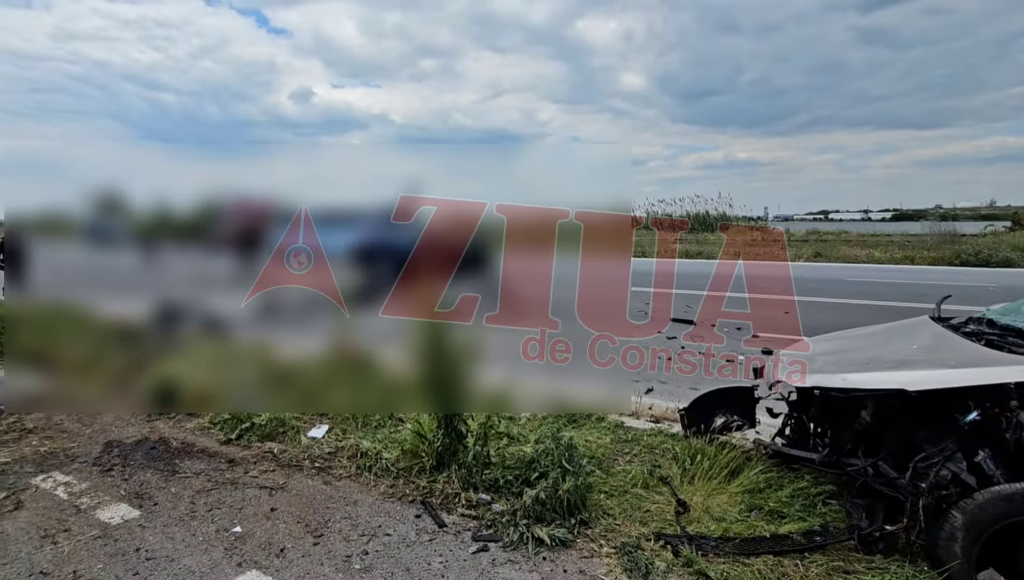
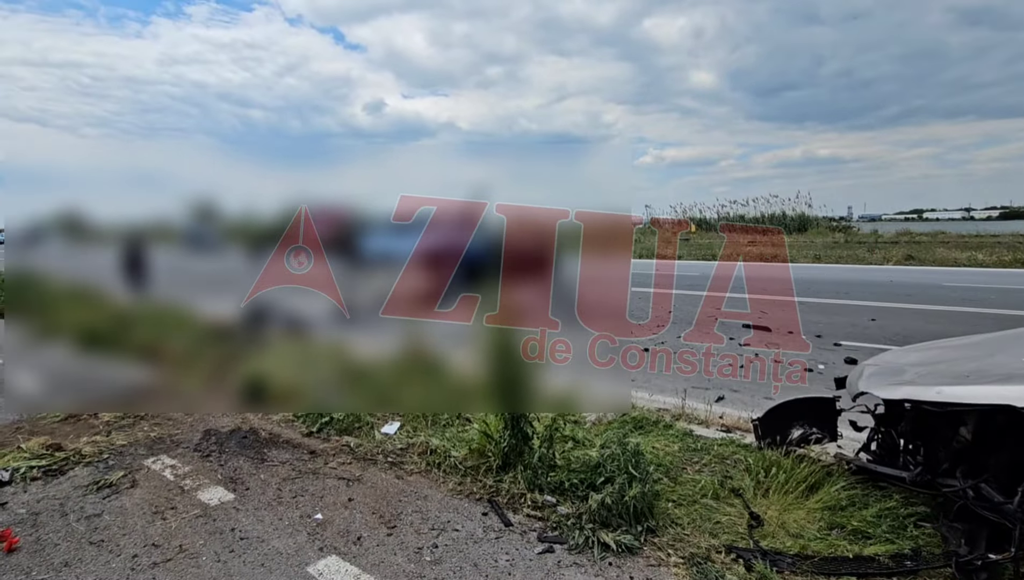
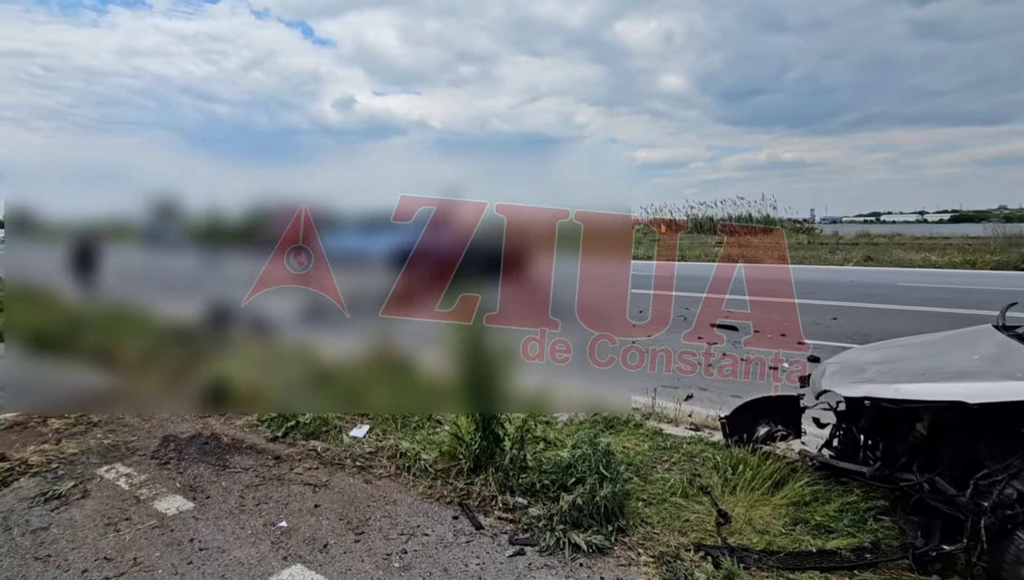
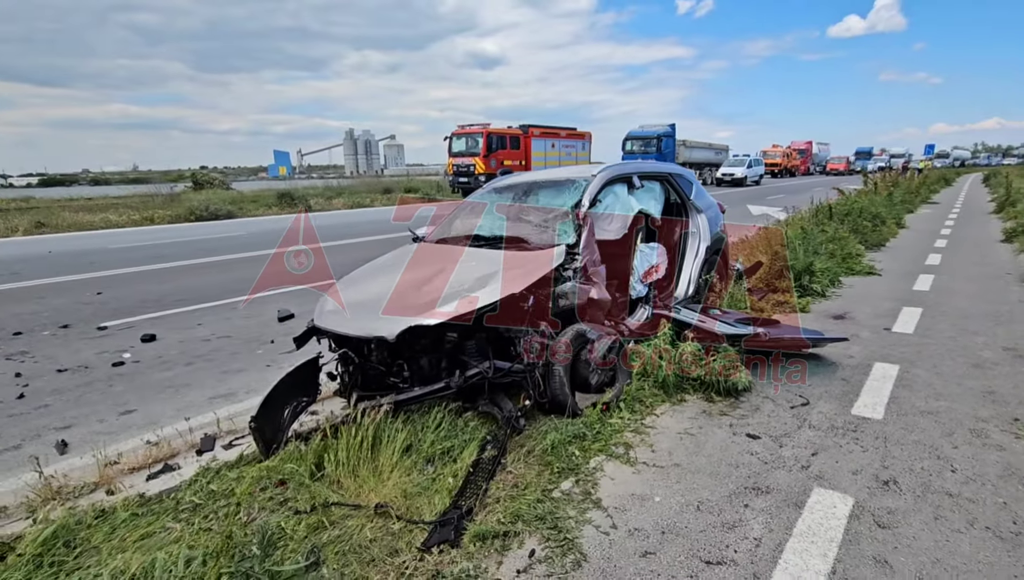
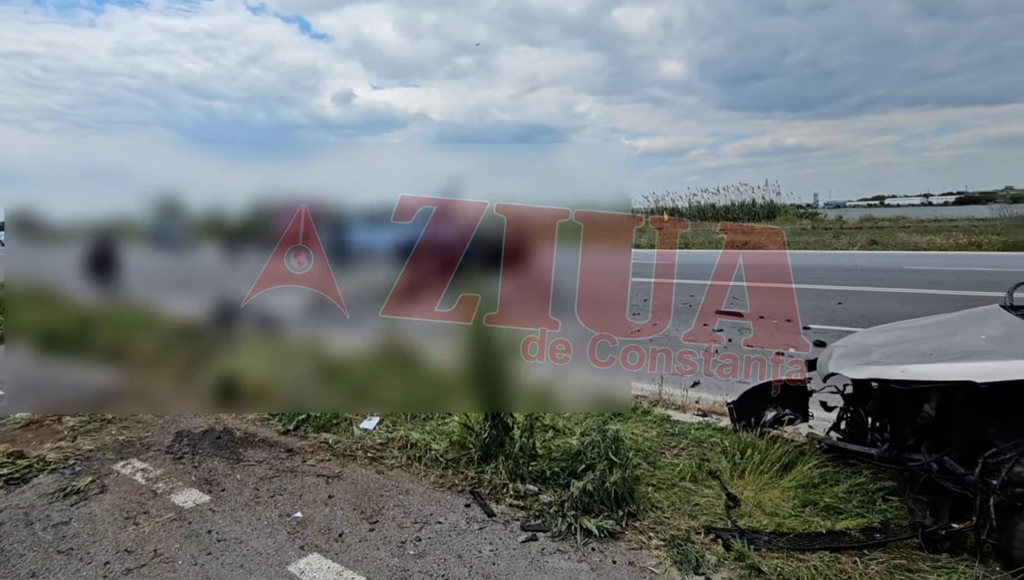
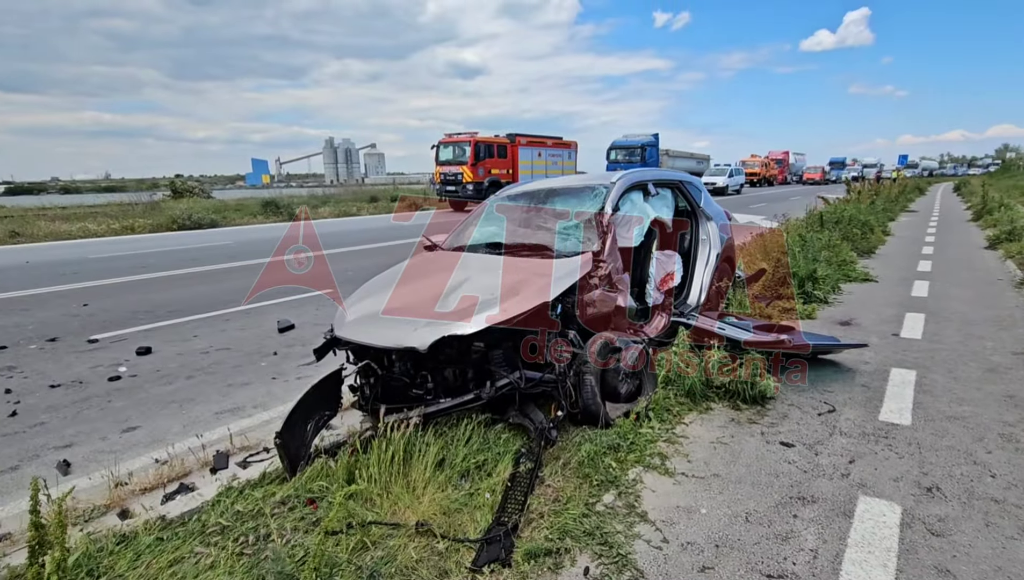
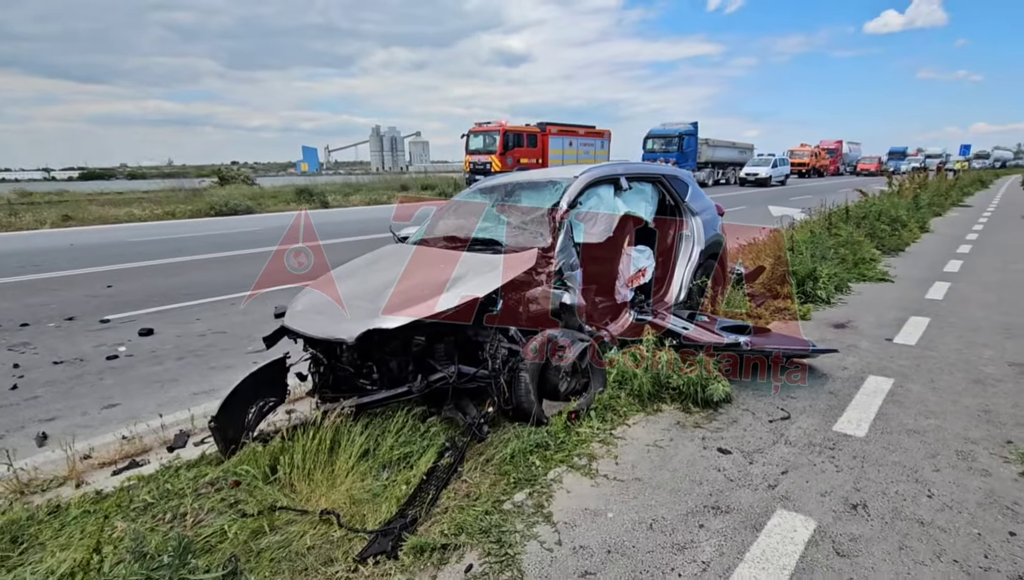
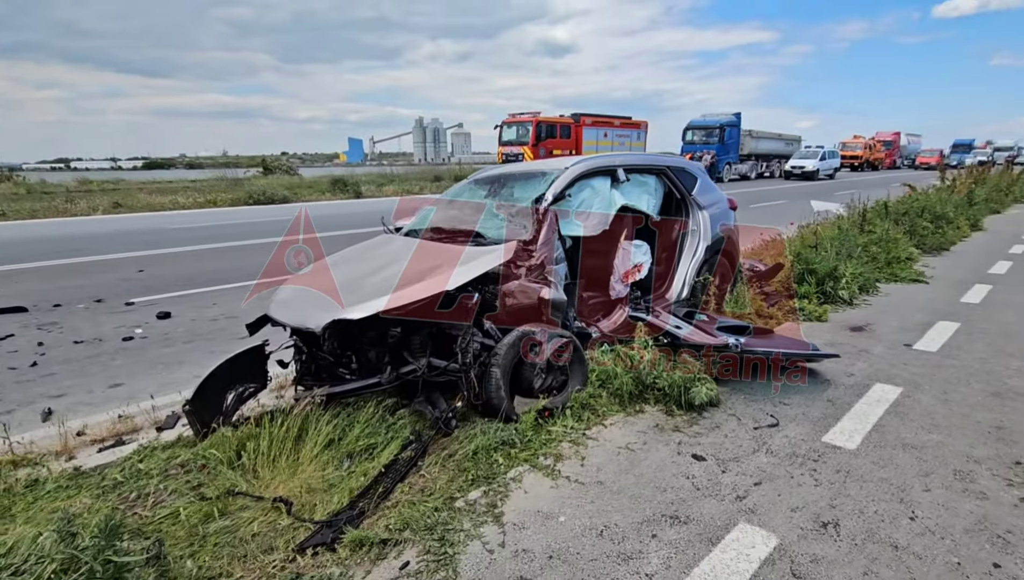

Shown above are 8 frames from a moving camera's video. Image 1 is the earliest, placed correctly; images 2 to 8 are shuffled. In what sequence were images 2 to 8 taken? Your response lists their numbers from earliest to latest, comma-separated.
3, 2, 5, 8, 7, 4, 6
